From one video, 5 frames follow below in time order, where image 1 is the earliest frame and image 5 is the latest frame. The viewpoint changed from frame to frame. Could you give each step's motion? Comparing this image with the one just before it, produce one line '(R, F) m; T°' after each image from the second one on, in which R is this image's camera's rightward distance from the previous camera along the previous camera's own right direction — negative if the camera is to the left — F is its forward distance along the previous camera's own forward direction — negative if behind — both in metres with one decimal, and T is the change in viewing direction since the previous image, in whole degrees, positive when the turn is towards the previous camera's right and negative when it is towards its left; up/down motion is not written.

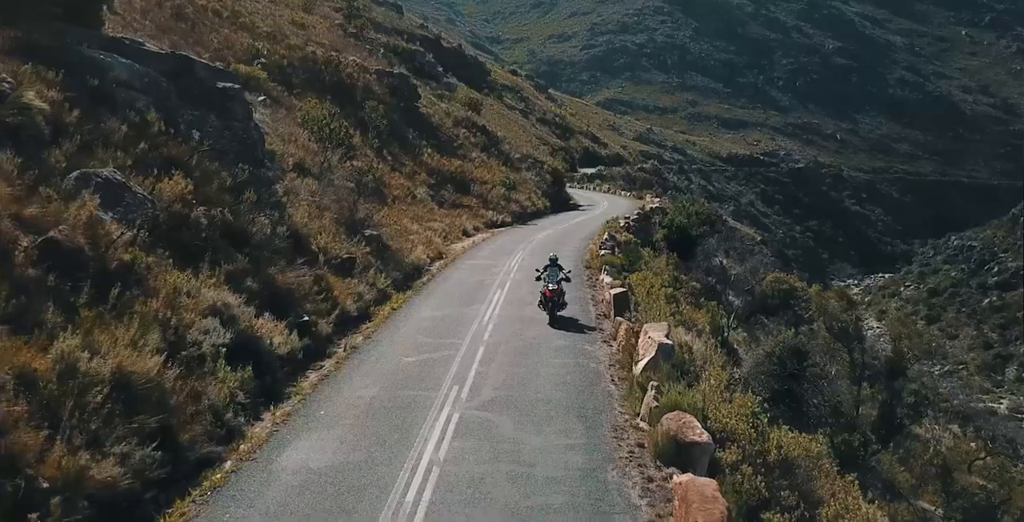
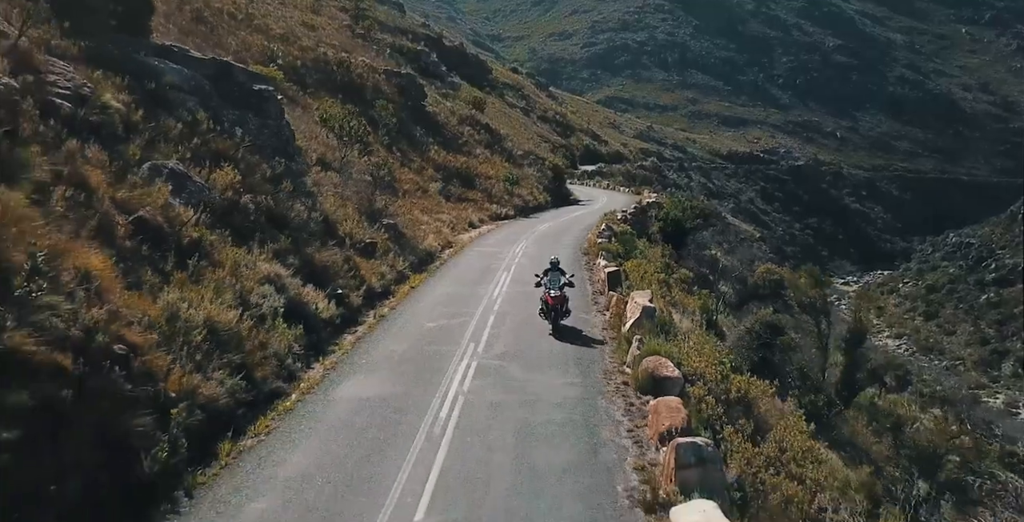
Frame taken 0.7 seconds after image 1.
(-0.1, -2.1) m; 0°
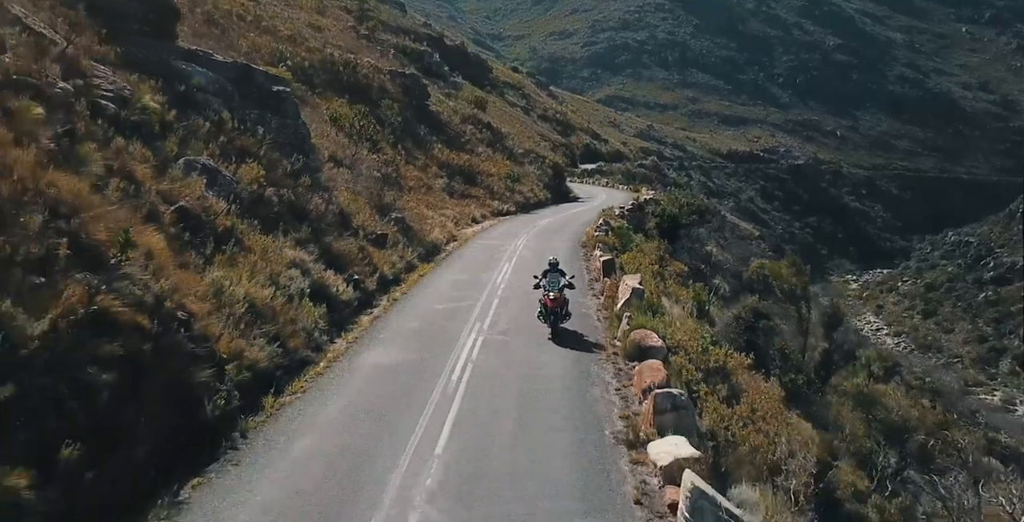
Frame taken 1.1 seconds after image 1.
(0.0, -1.4) m; 0°
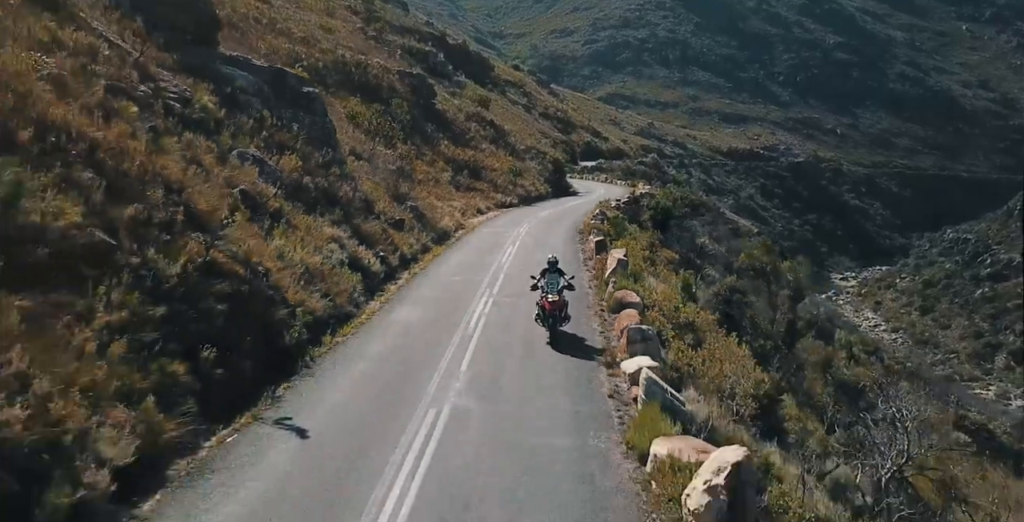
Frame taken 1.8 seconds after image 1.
(-0.1, -2.7) m; 0°
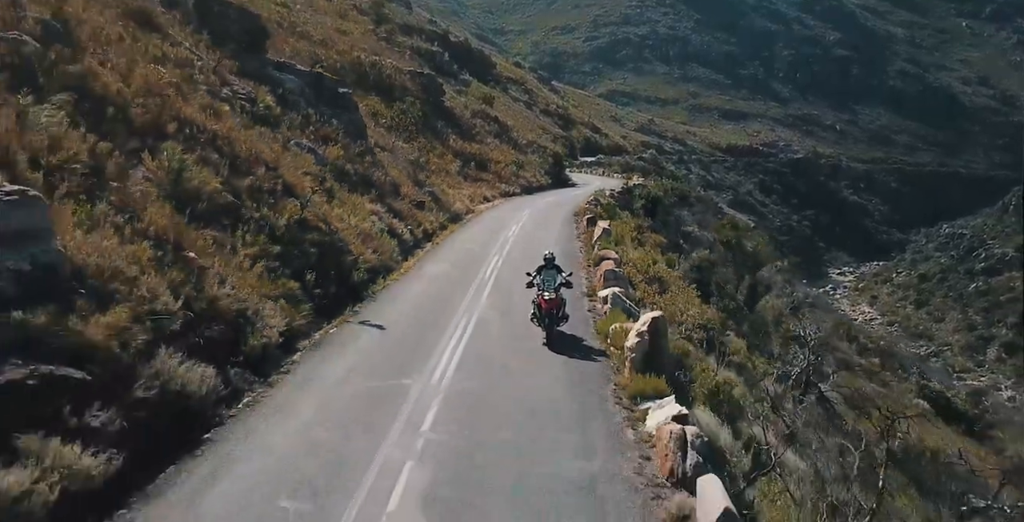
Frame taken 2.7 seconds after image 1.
(-0.1, -4.2) m; 0°
